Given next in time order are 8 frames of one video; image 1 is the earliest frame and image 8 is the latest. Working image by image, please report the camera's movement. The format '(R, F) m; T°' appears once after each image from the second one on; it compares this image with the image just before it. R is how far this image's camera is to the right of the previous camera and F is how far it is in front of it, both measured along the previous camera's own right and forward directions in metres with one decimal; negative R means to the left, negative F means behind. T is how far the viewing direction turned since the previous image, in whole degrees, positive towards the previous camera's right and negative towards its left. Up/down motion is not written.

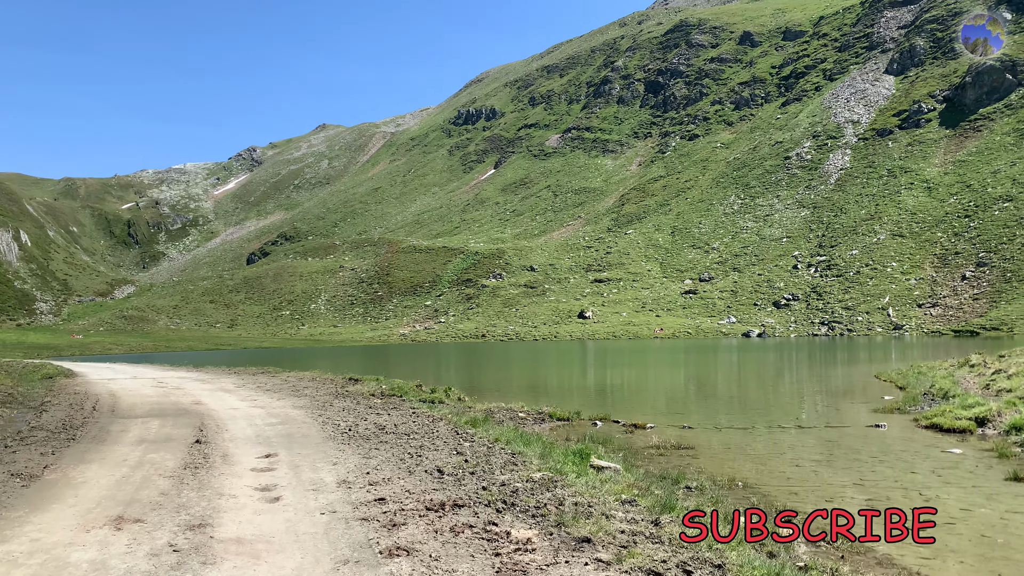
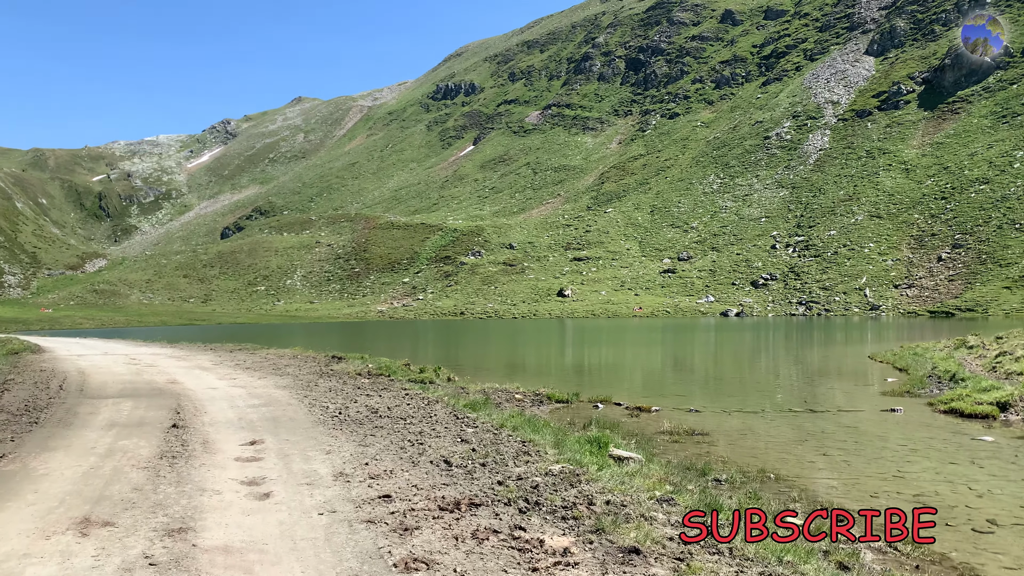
(-0.5, +1.1) m; +2°
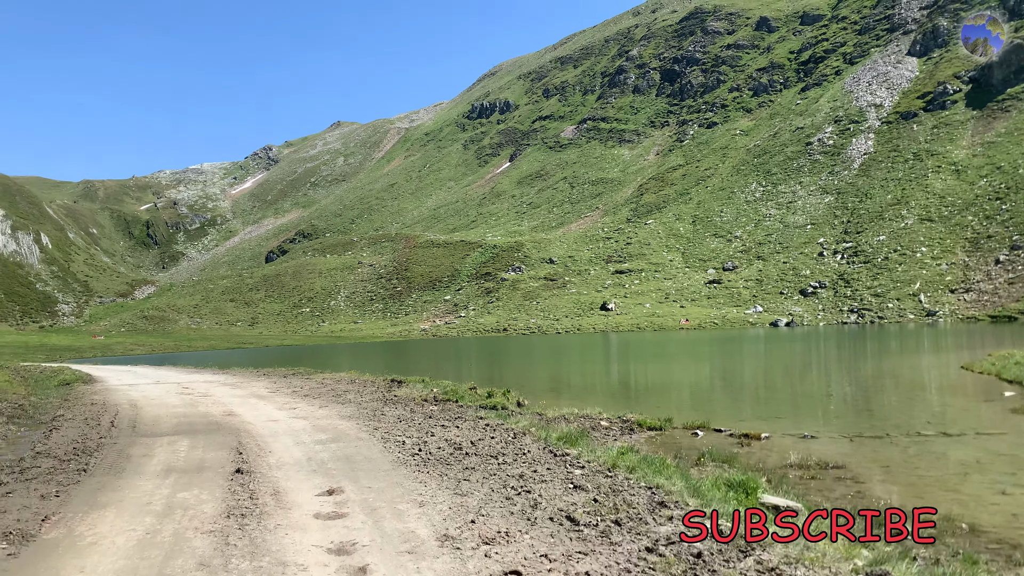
(-1.0, +1.8) m; -3°
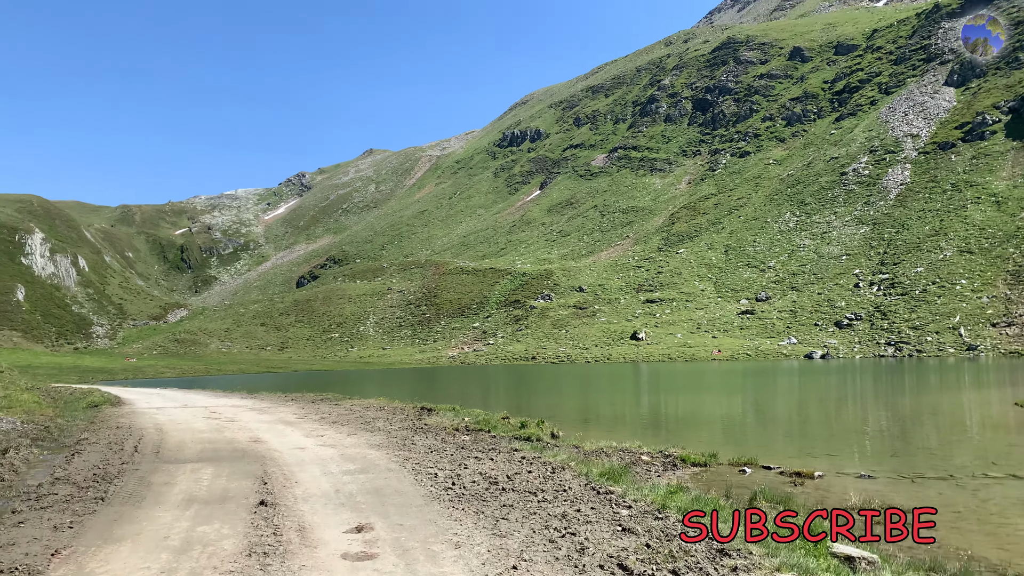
(-0.2, +0.7) m; -2°
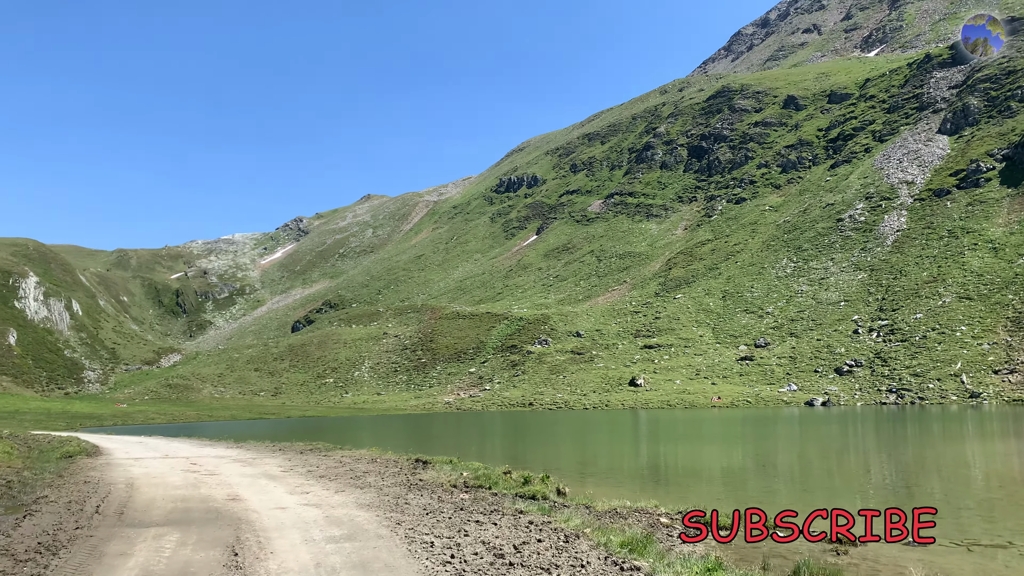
(-0.2, +1.5) m; 0°
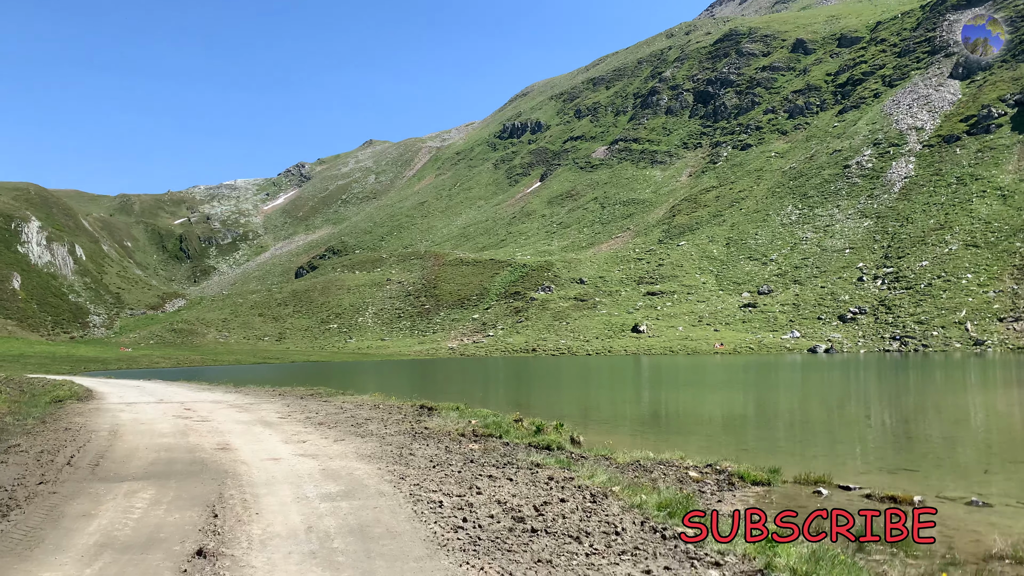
(-0.2, +1.6) m; 0°
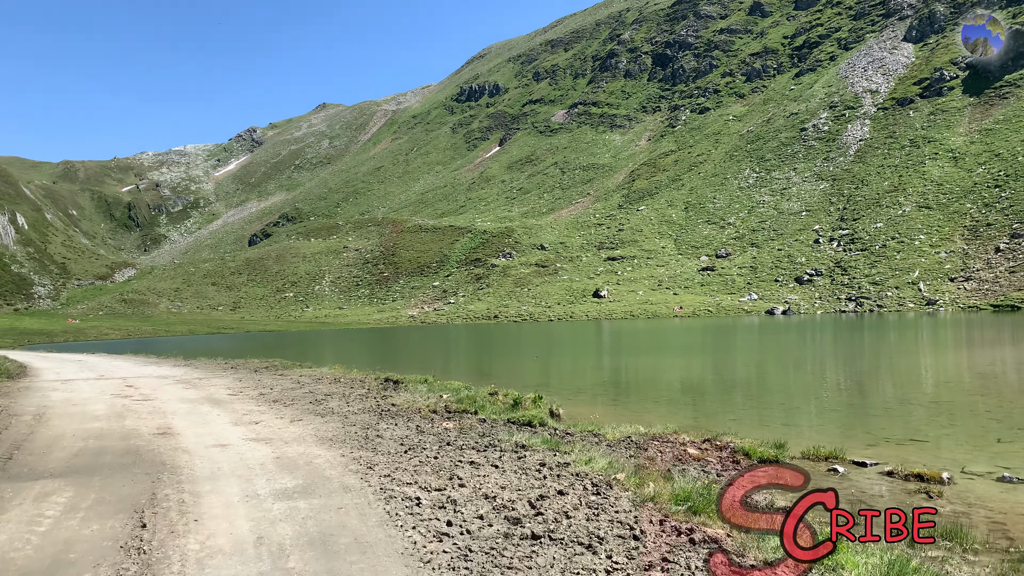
(-0.3, +1.6) m; +3°
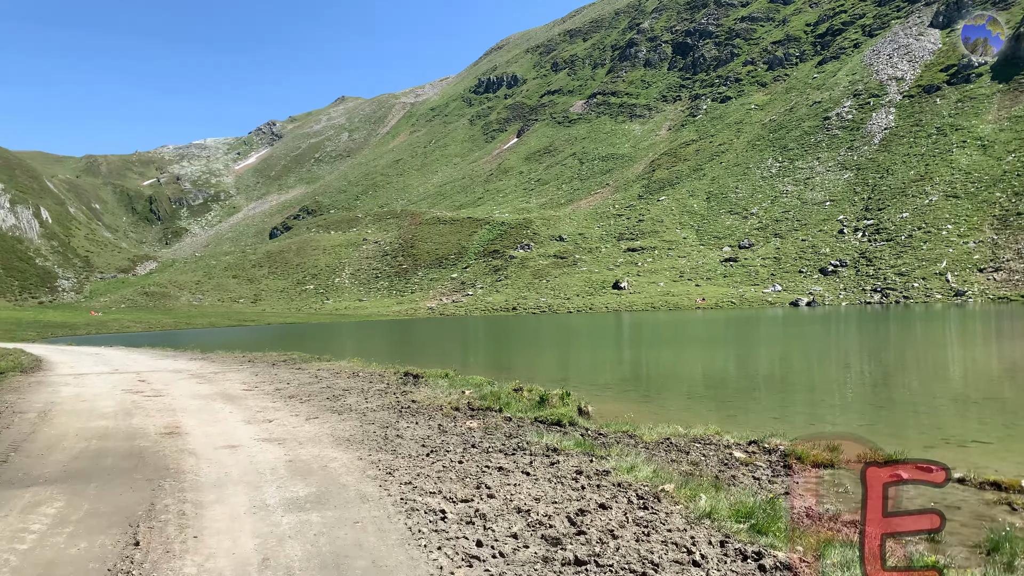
(-0.2, +1.0) m; -1°
